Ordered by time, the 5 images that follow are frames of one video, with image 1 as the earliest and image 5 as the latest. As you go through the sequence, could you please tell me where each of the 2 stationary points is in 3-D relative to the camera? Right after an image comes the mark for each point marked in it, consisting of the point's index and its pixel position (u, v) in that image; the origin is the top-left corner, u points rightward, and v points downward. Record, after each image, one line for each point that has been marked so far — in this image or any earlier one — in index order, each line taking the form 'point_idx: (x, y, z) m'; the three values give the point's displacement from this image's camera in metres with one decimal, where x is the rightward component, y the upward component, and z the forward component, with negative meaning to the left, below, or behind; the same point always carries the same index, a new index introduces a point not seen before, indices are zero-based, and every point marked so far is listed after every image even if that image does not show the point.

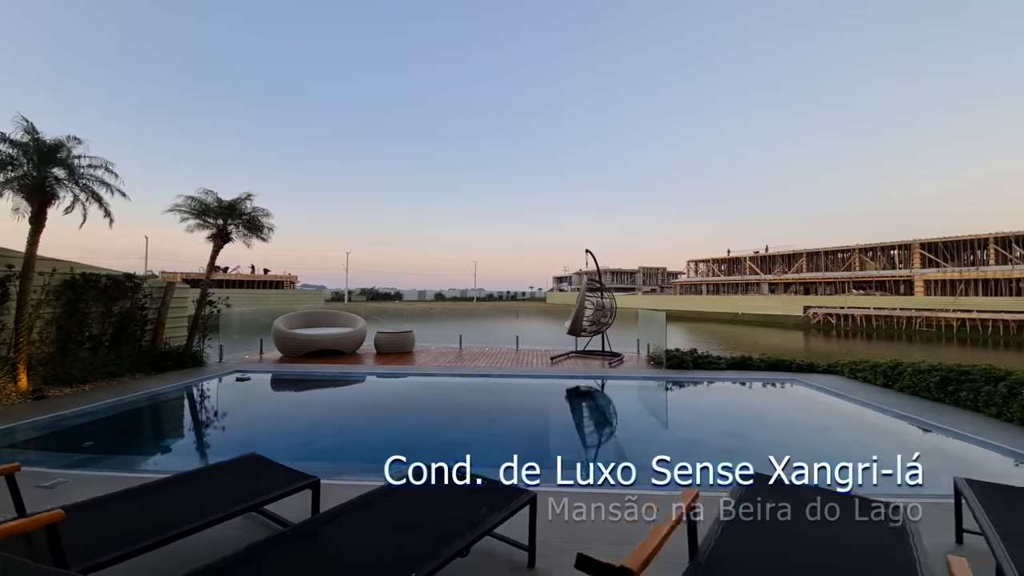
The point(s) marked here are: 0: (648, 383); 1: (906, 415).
0: (+2.4, -1.6, +7.3) m
1: (+4.3, -1.4, +4.8) m
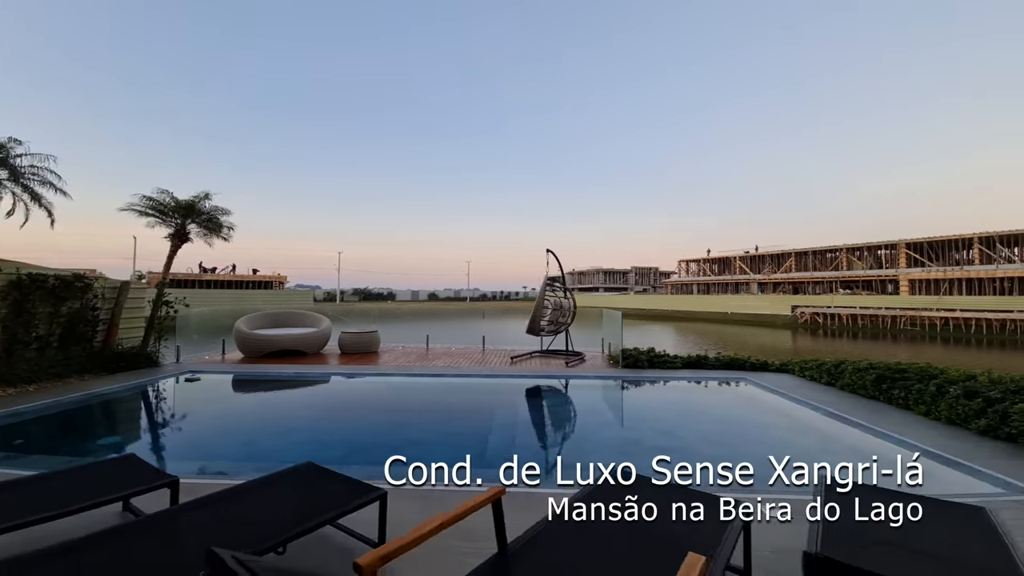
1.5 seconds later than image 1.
0: (+1.6, -1.6, +7.4) m
1: (+3.5, -1.4, +4.8) m
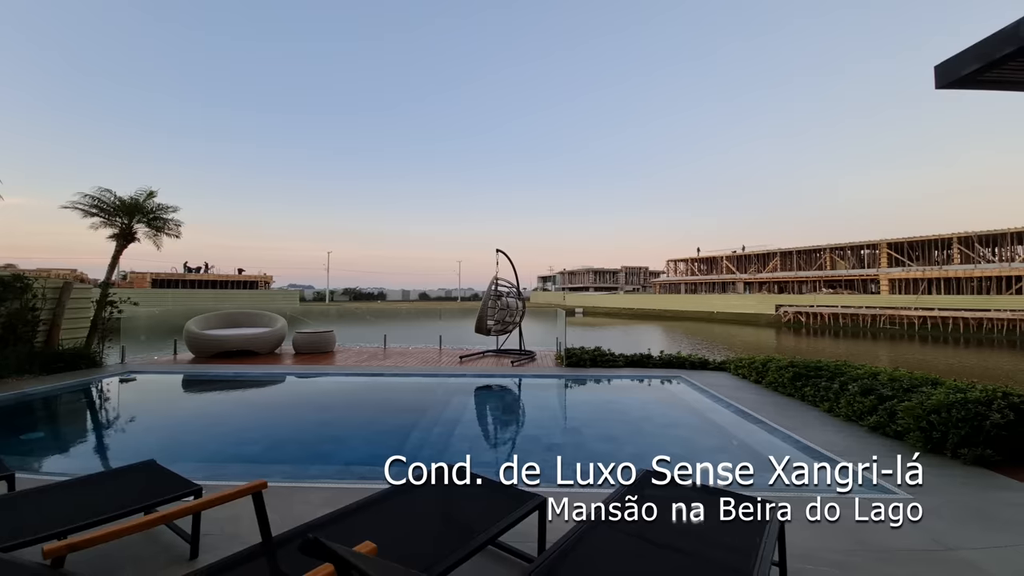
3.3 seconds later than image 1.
0: (+0.7, -1.6, +7.4) m
1: (+2.6, -1.4, +4.9) m
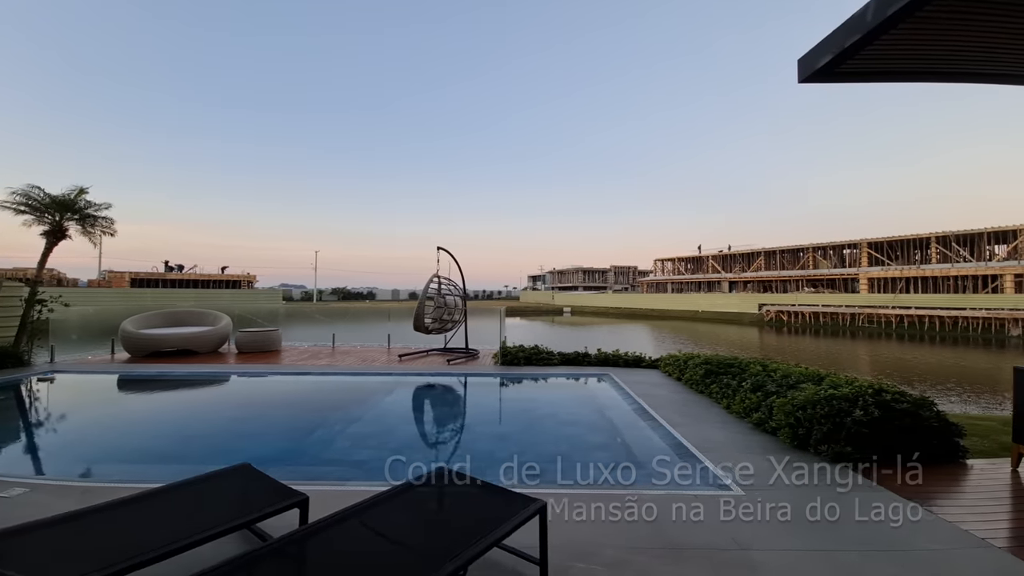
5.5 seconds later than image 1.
0: (-0.5, -1.5, +7.4) m
1: (+1.5, -1.3, +4.9) m
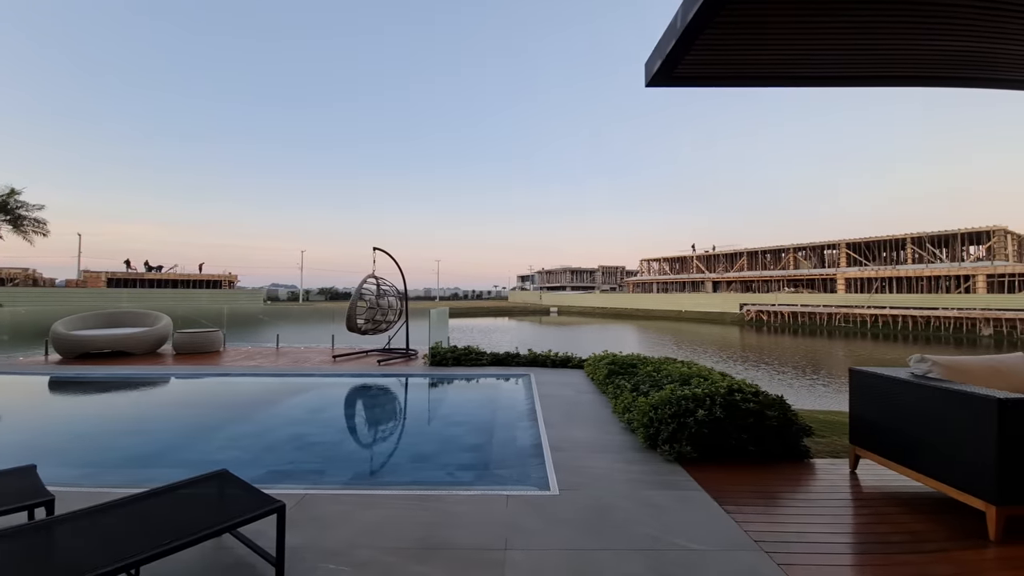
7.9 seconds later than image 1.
0: (-1.7, -1.5, +7.4) m
1: (+0.3, -1.4, +4.9) m
